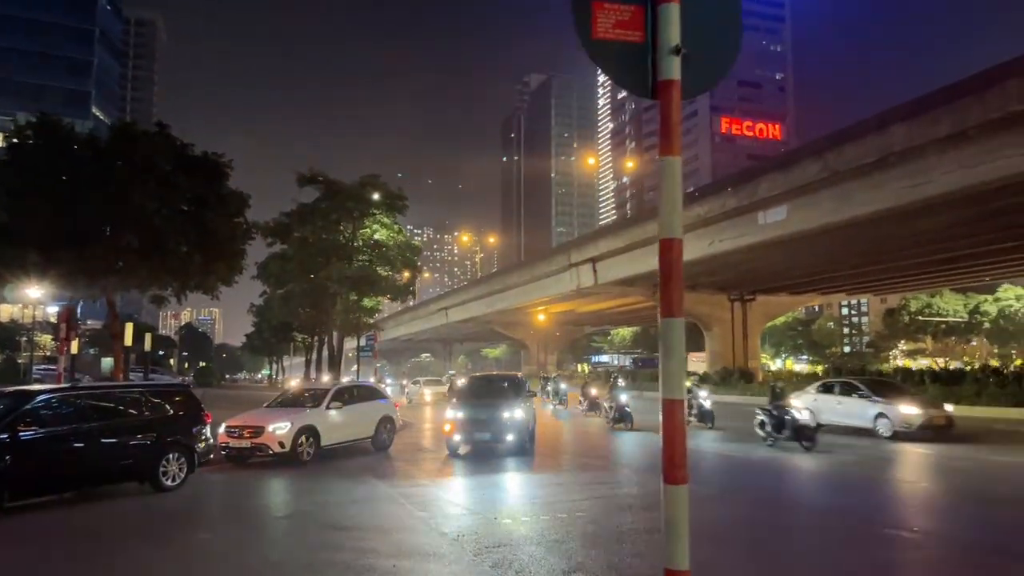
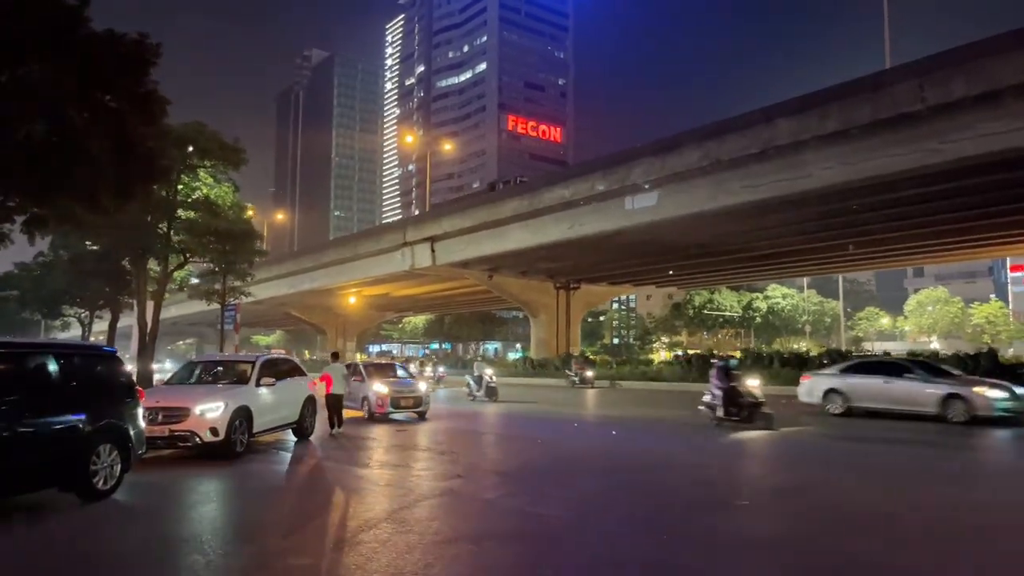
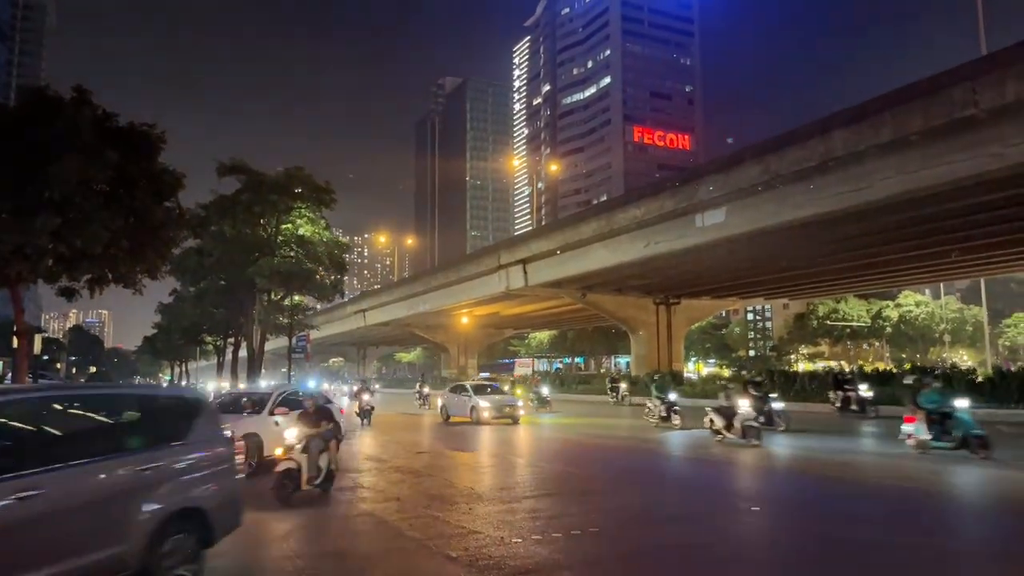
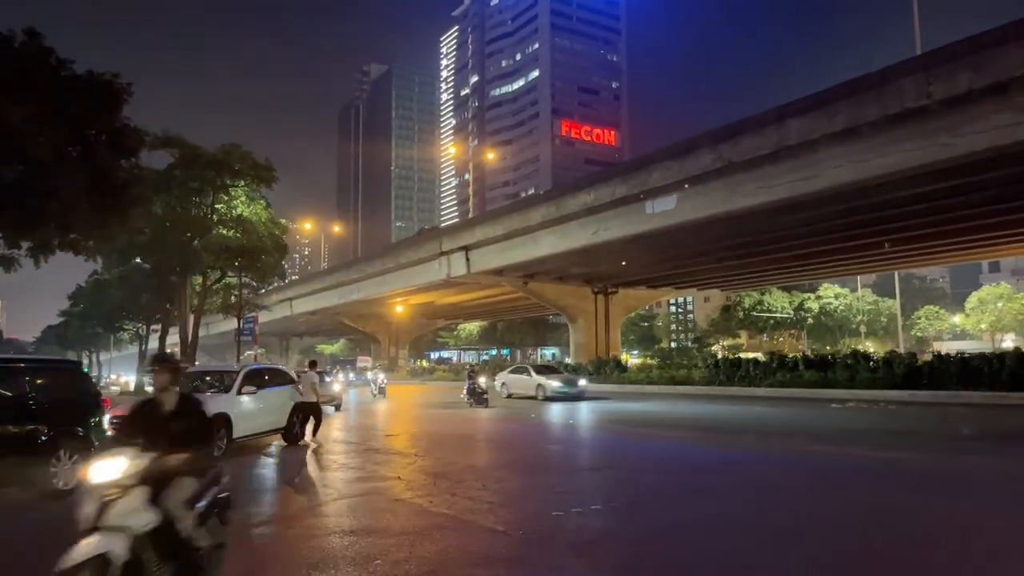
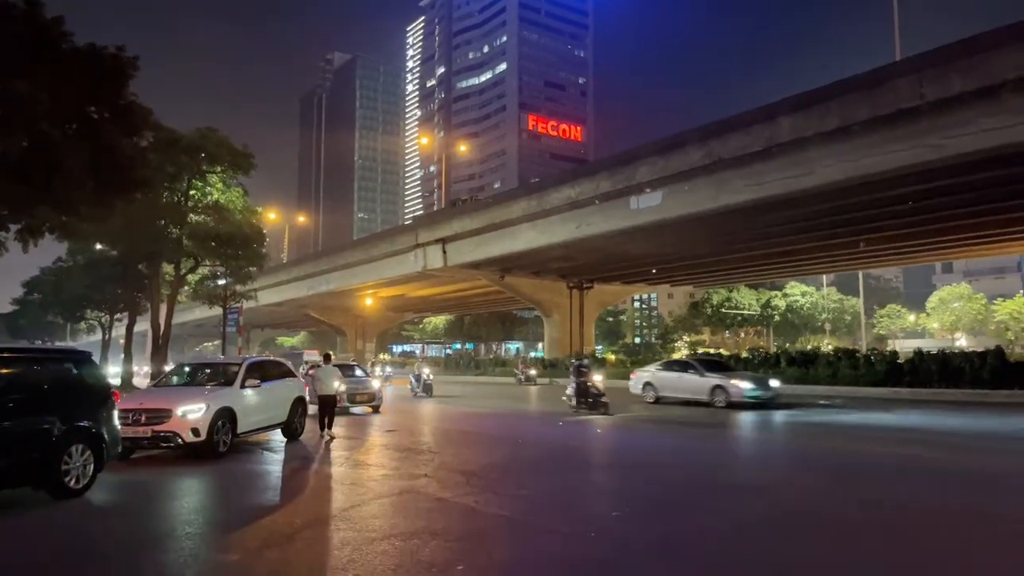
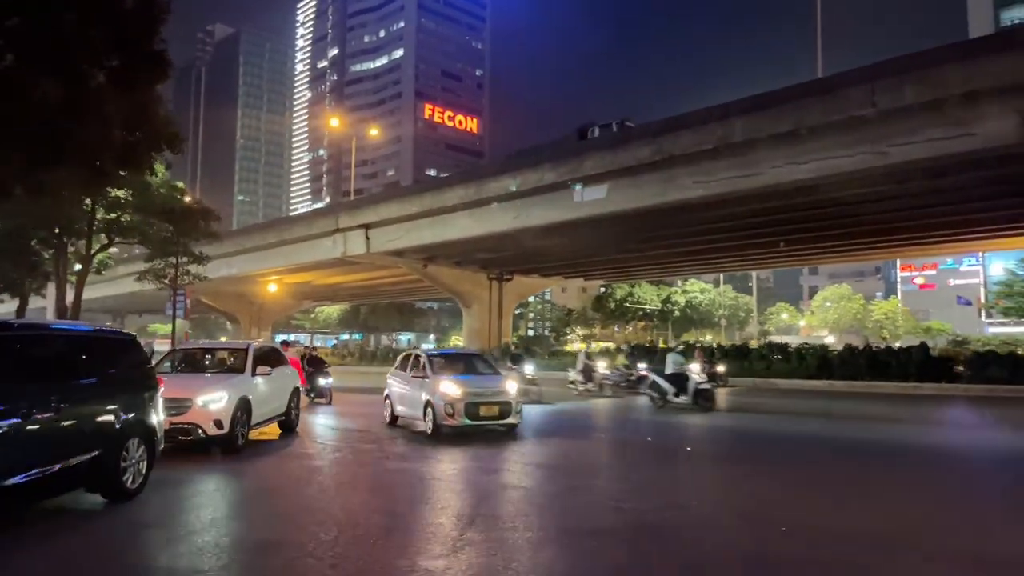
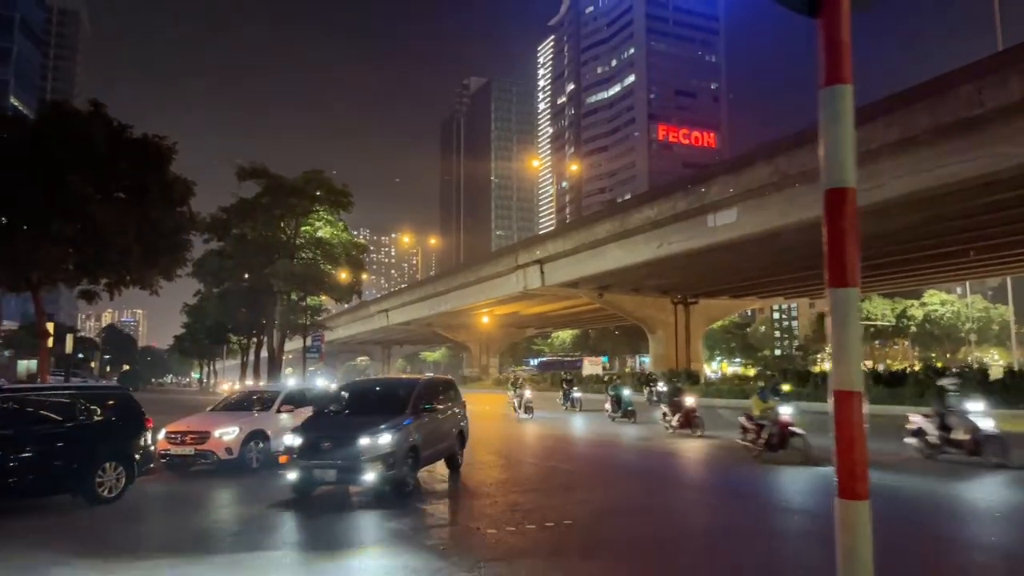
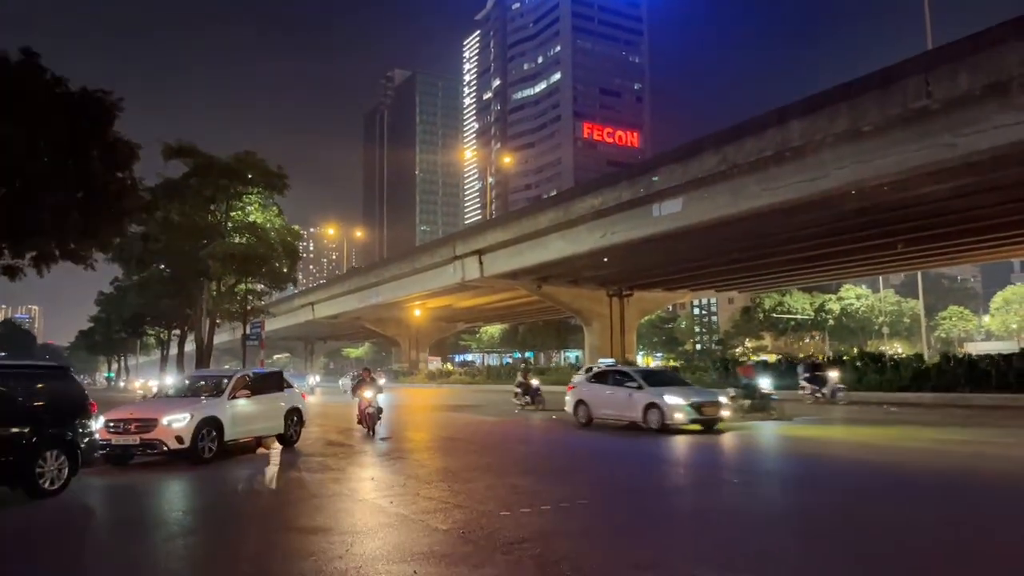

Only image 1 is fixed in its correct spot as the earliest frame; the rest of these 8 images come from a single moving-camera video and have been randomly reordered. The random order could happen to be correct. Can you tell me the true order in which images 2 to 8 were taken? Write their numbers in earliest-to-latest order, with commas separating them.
7, 3, 8, 4, 5, 2, 6
